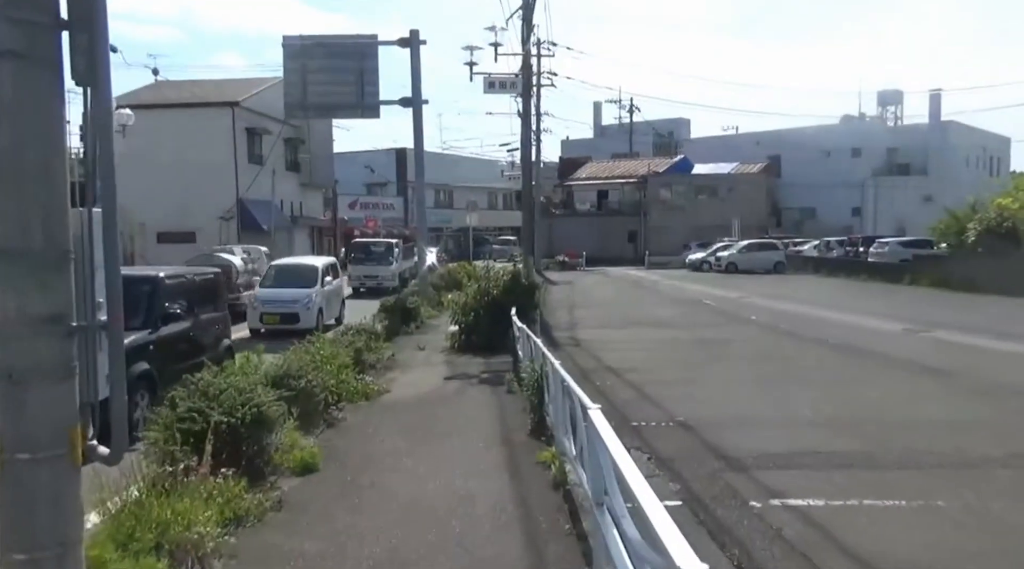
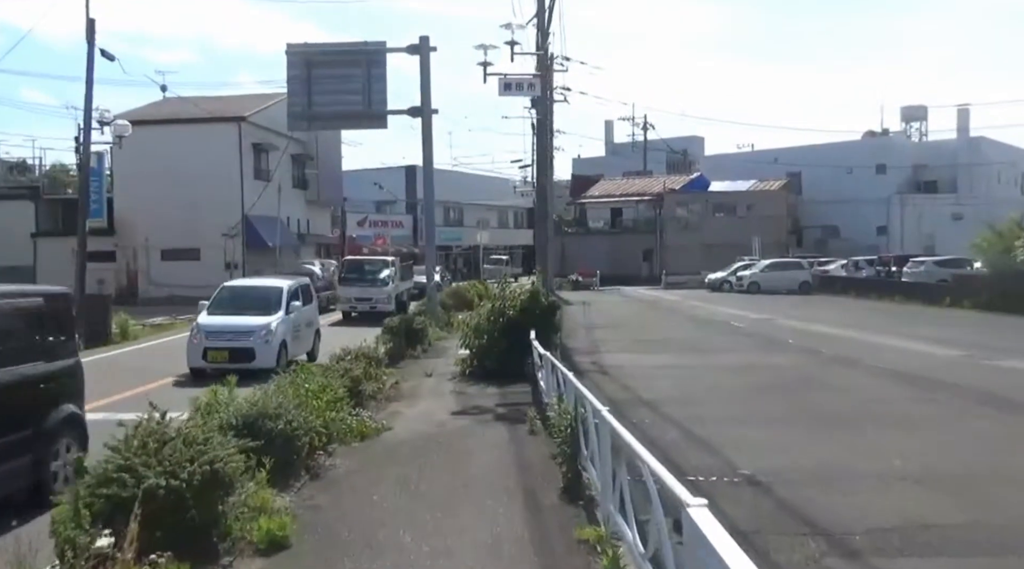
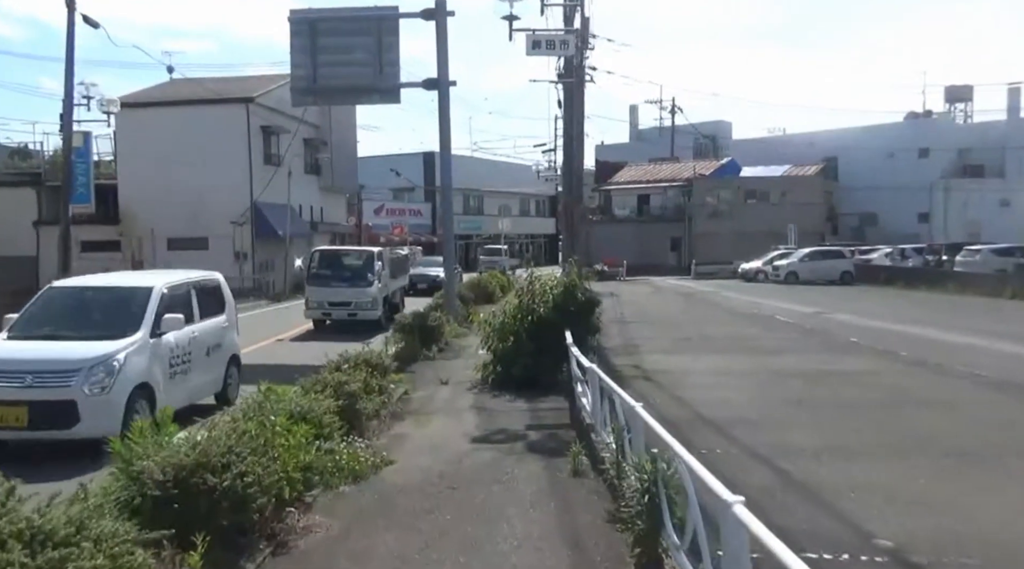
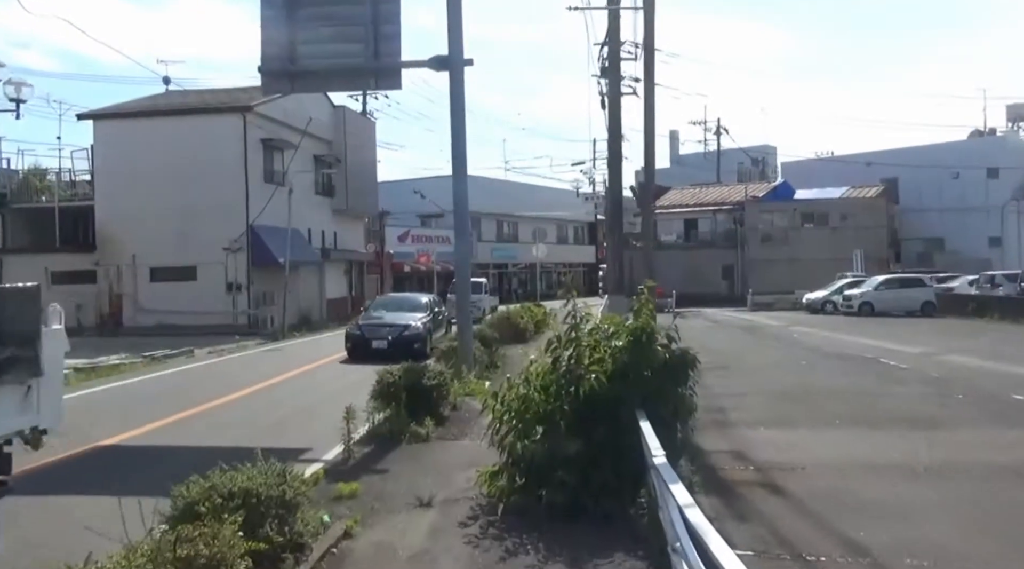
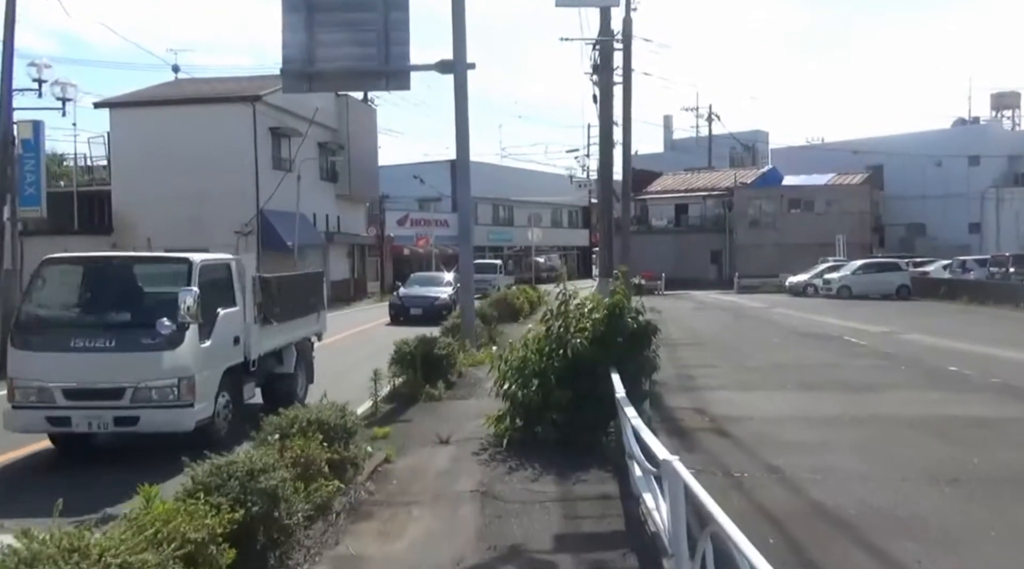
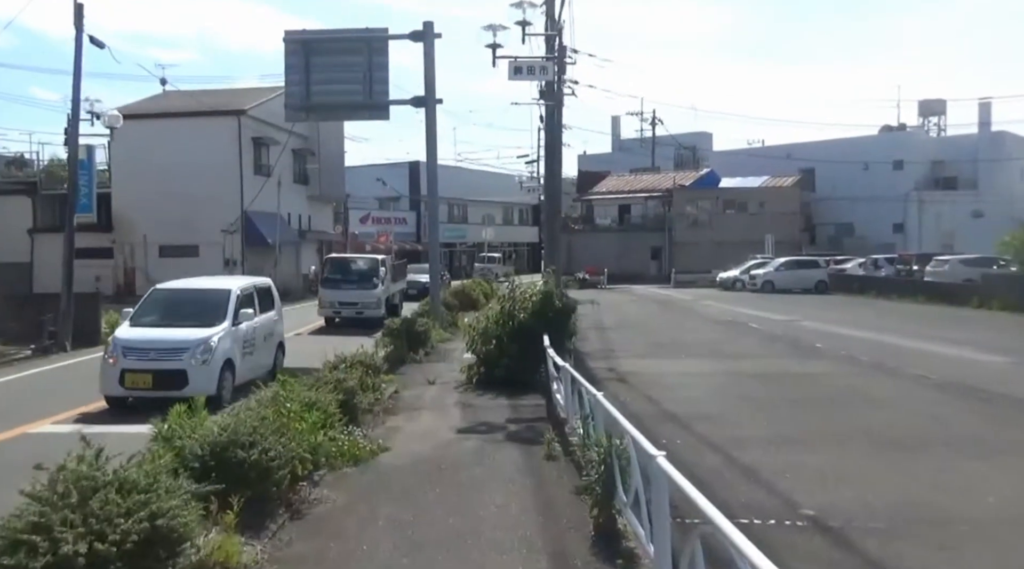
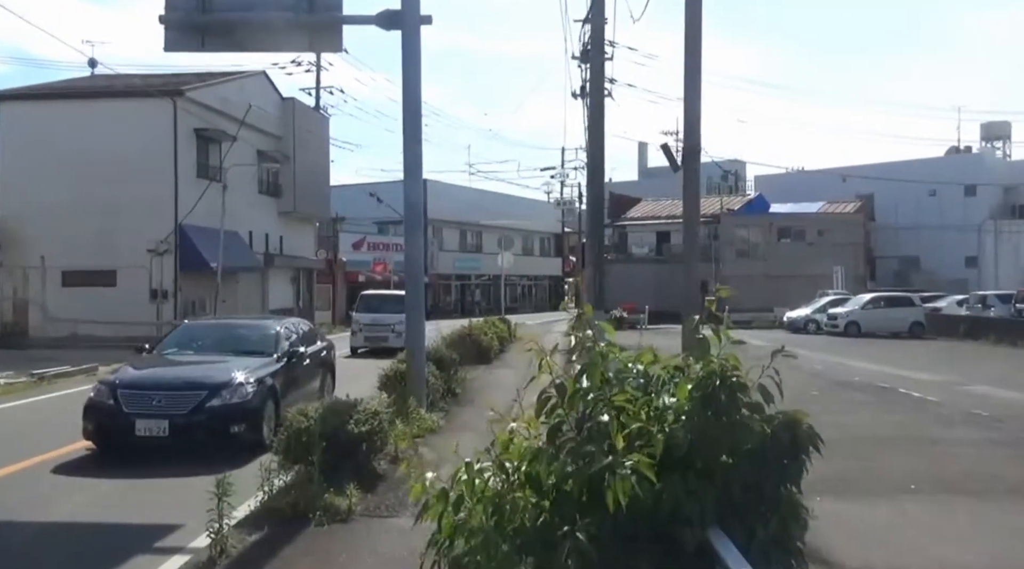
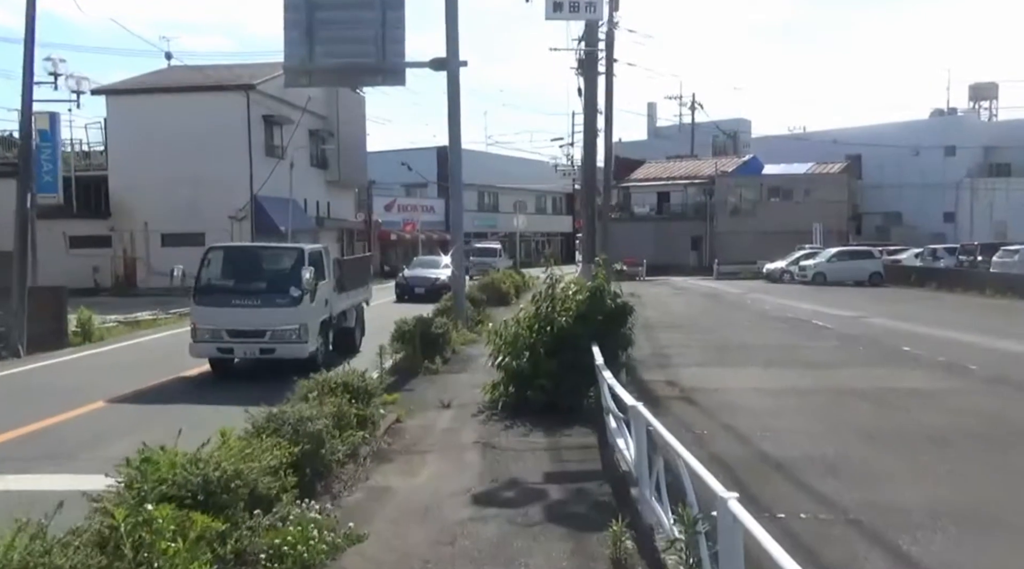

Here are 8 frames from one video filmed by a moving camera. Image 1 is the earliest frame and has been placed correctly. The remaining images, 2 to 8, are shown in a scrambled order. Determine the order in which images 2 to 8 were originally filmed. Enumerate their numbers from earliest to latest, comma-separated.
2, 6, 3, 8, 5, 4, 7
